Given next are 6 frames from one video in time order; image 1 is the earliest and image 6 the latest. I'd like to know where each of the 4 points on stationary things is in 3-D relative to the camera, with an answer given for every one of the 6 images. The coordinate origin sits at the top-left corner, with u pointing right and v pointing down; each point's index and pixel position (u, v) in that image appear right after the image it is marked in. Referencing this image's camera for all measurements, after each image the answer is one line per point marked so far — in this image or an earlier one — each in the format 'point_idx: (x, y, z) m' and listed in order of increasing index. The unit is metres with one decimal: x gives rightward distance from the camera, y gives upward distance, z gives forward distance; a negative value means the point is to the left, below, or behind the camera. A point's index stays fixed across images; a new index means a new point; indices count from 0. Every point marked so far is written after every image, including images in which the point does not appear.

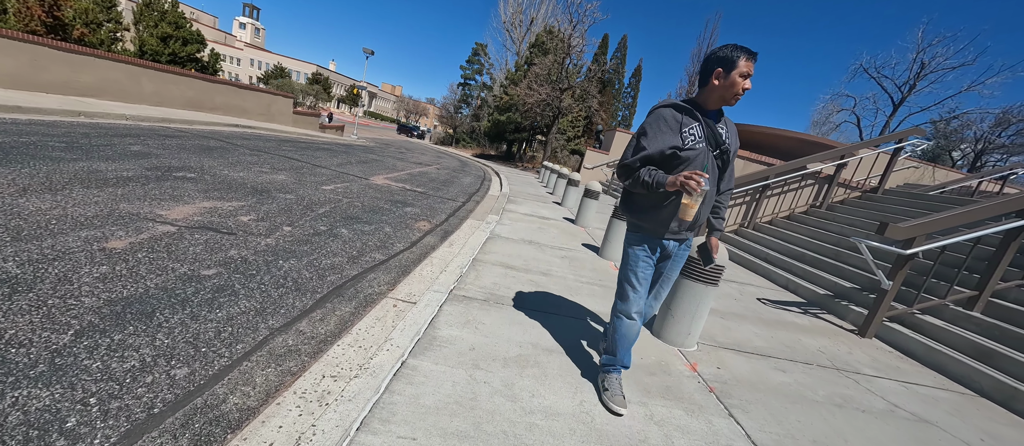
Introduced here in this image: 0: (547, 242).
0: (+0.5, -0.3, +5.5) m
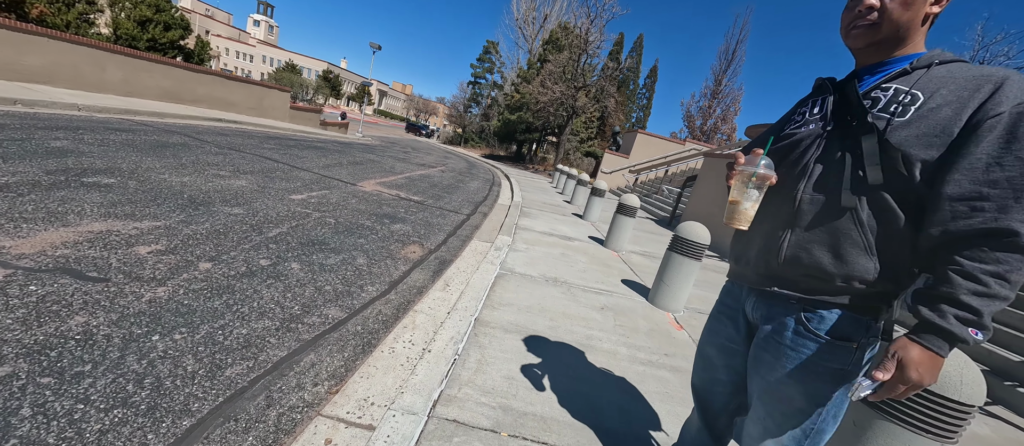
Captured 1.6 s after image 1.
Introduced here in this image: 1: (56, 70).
0: (+0.8, -0.7, +4.1) m
1: (-11.2, +3.8, +8.6) m
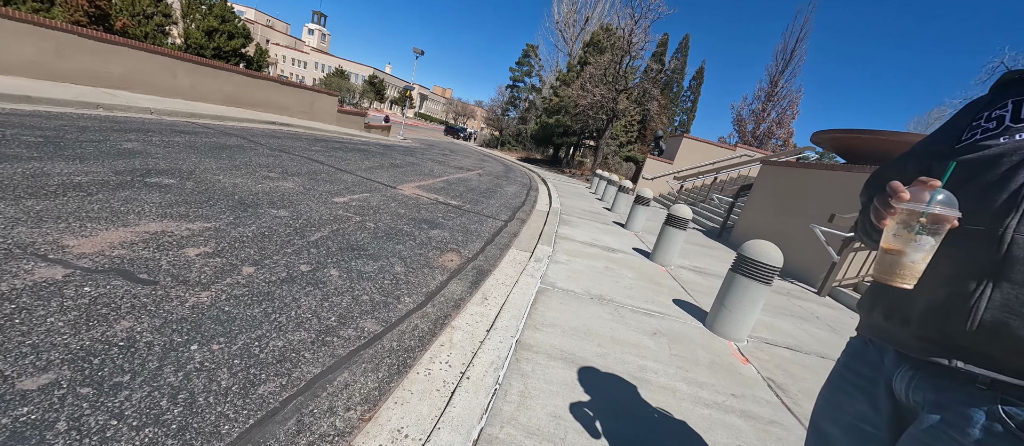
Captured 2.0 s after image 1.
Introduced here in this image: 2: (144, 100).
0: (+1.2, -0.8, +3.8) m
1: (-10.1, +3.9, +9.4) m
2: (-9.0, +3.0, +8.5) m
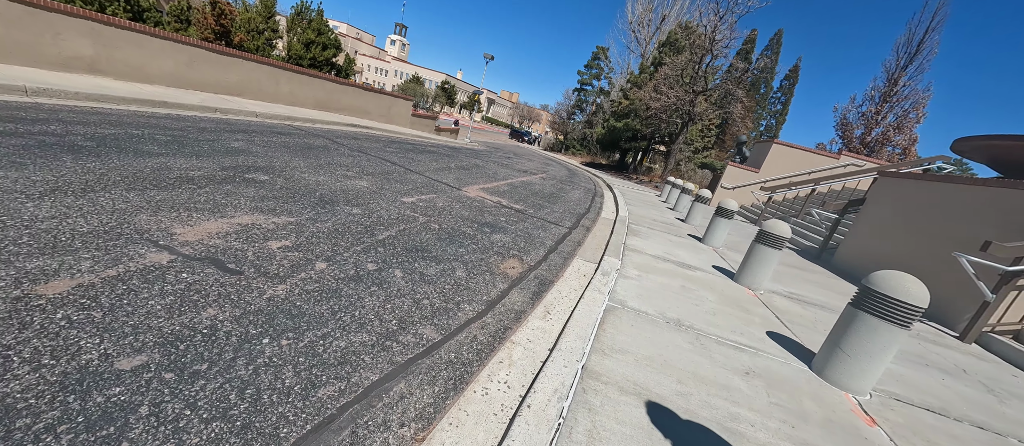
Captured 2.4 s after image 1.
0: (+1.8, -1.0, +3.3) m
1: (-8.1, +4.3, +10.8) m
2: (-7.2, +3.3, +9.7) m
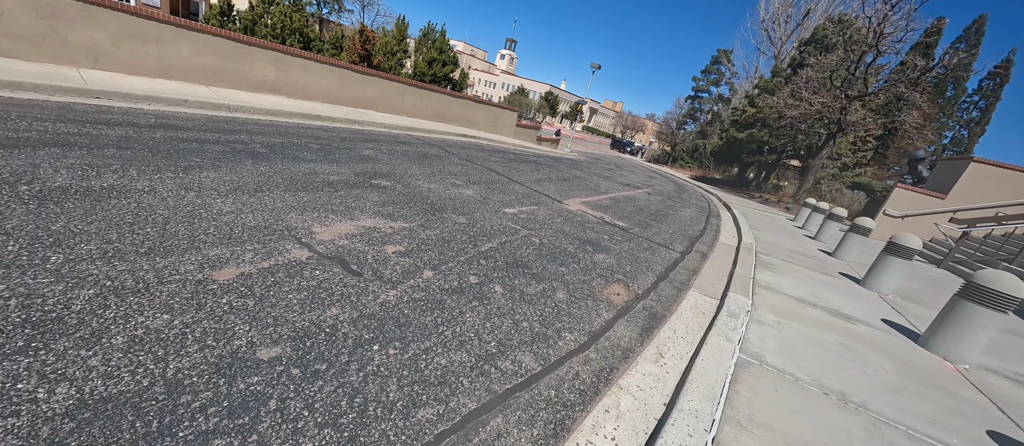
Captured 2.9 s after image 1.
0: (+2.6, -1.3, +2.4) m
1: (-4.6, +4.4, +12.3) m
2: (-4.1, +3.3, +11.1) m
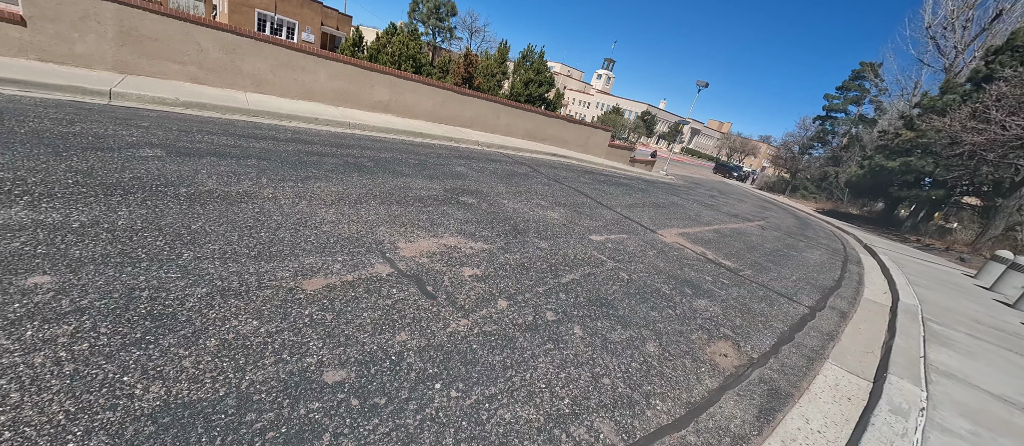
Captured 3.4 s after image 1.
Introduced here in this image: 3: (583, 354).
0: (+3.0, -1.7, +1.4) m
1: (-1.3, +3.9, +13.0) m
2: (-1.1, +2.9, +11.6) m
3: (+0.5, -0.9, +2.5) m
